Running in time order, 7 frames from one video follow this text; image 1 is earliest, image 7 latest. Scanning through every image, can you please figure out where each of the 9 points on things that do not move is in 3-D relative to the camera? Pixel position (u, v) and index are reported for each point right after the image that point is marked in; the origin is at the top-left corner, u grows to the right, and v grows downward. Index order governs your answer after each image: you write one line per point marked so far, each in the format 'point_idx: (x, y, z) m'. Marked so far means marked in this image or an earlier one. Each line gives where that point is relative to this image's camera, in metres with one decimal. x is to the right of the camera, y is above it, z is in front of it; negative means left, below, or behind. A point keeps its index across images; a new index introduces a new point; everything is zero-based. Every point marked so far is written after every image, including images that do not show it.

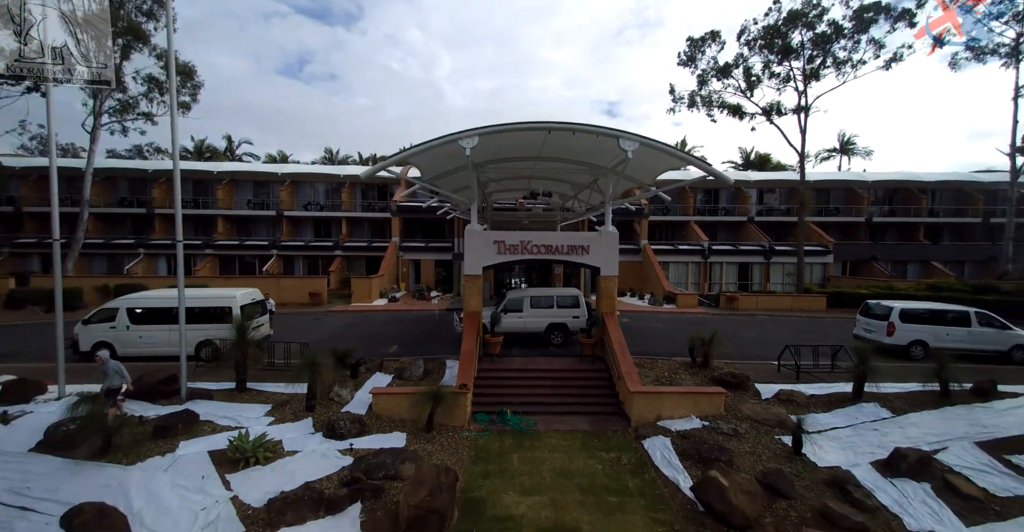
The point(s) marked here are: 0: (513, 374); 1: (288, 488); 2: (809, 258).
0: (0.0, -2.0, +7.8) m
1: (-2.5, -2.5, +4.7) m
2: (+13.2, +0.4, +18.5) m
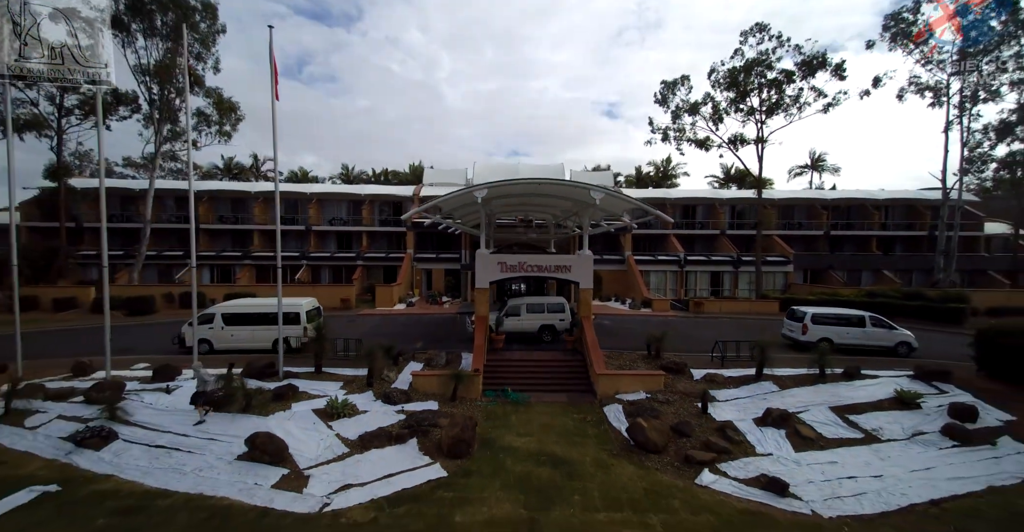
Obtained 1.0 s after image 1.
0: (0.0, -2.4, +10.5) m
1: (-2.5, -2.9, +7.4) m
2: (+13.2, 0.0, +21.2) m
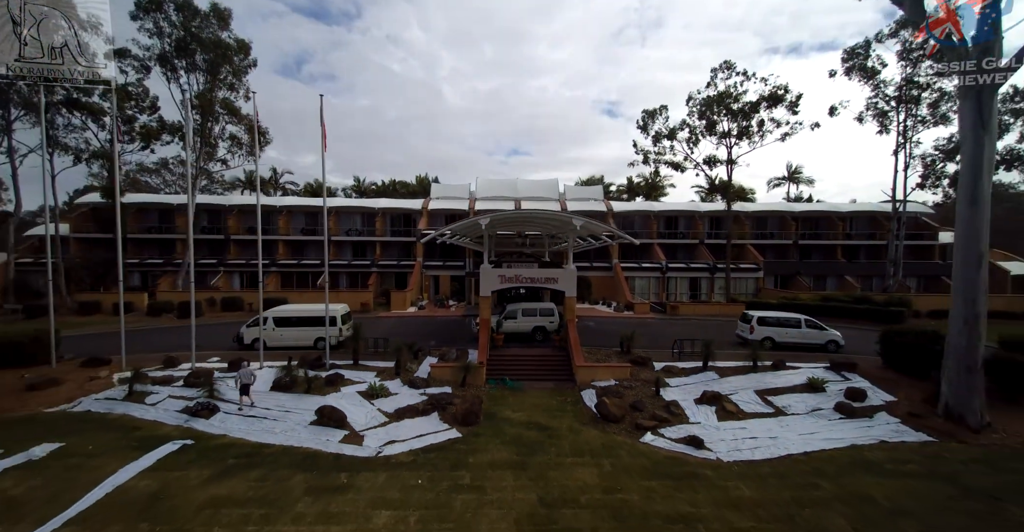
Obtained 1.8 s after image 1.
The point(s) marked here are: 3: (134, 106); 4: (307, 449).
0: (0.0, -2.8, +12.9) m
1: (-2.6, -3.3, +9.8) m
2: (+13.2, -0.4, +23.6) m
3: (-17.7, +7.6, +19.7) m
4: (-4.0, -3.6, +8.1) m
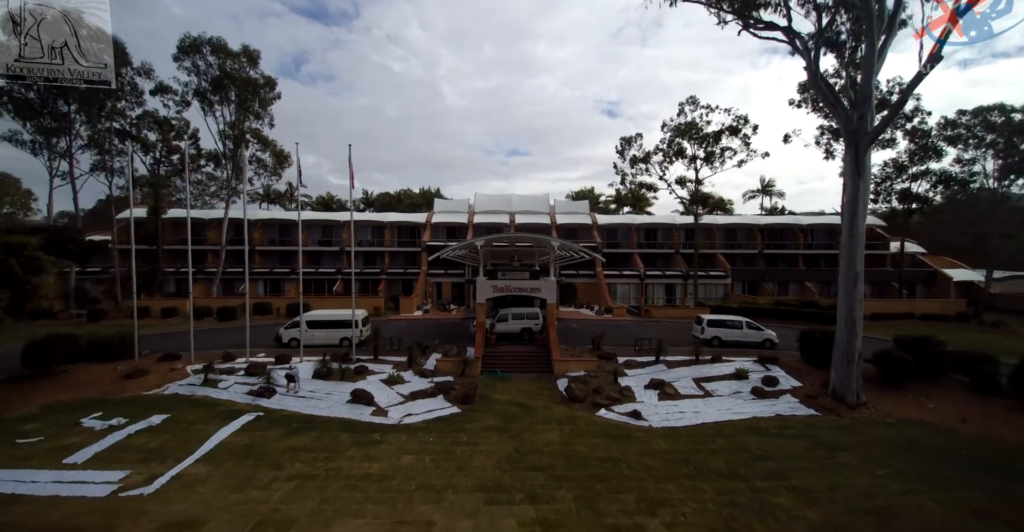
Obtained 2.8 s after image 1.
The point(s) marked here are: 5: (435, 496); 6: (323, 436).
0: (-0.4, -3.3, +15.8) m
1: (-3.0, -3.8, +12.7) m
2: (+12.8, -0.9, +26.5) m
3: (-18.1, +7.1, +22.6) m
4: (-4.3, -4.0, +11.0) m
5: (-1.4, -4.3, +7.8) m
6: (-4.5, -4.1, +10.0) m
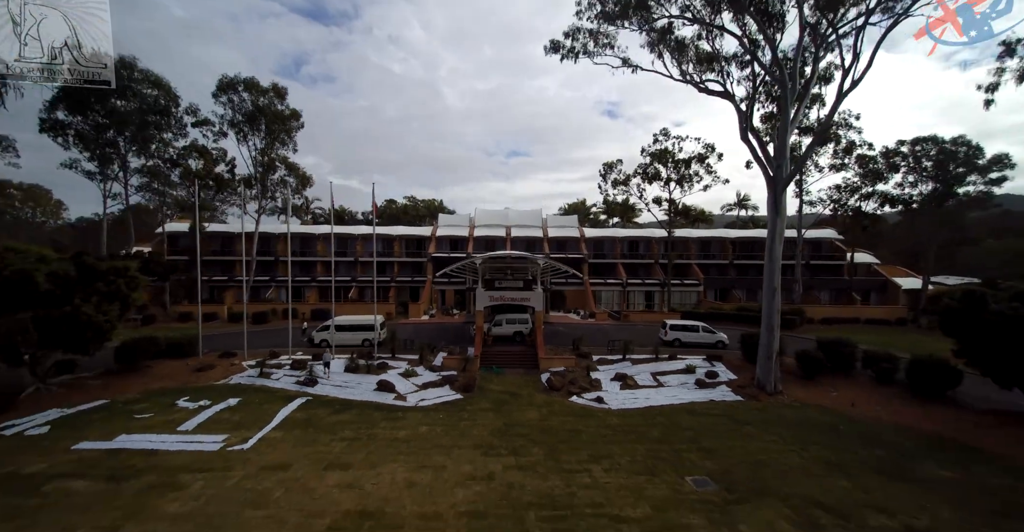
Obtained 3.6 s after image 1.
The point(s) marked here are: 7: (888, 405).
0: (-0.7, -4.0, +19.0) m
1: (-3.3, -4.4, +15.9) m
2: (+12.5, -1.6, +29.7) m
3: (-18.4, +6.4, +25.8) m
4: (-4.6, -4.7, +14.3) m
5: (-1.7, -4.9, +11.0) m
6: (-4.8, -4.7, +13.3) m
7: (+13.3, -4.9, +14.8) m
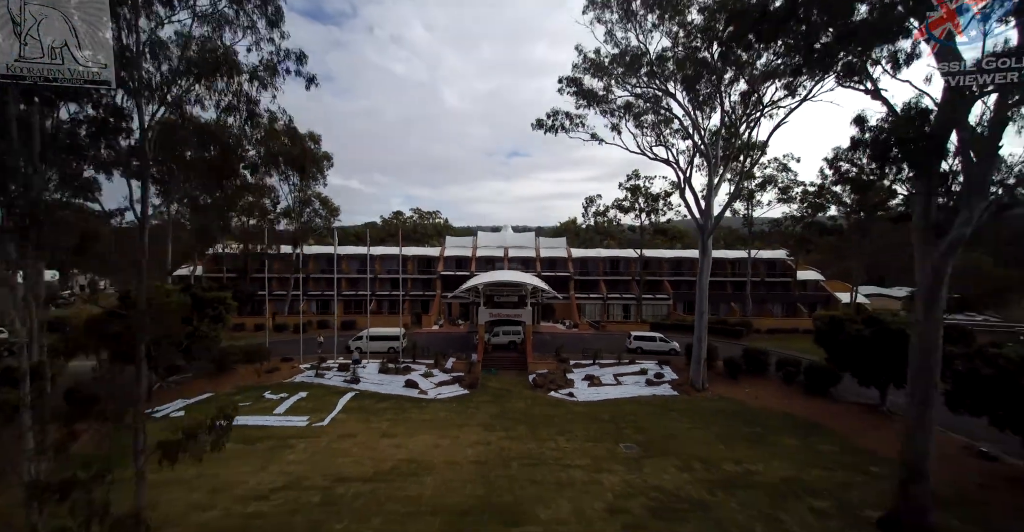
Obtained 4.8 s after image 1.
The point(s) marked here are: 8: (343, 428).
0: (-1.0, -5.3, +24.2) m
1: (-3.6, -5.8, +21.1) m
2: (+12.2, -3.0, +34.9) m
3: (-18.6, +5.0, +31.0) m
4: (-4.9, -6.0, +19.4) m
5: (-2.0, -6.3, +16.2) m
6: (-5.1, -6.1, +18.4) m
7: (+13.0, -6.3, +19.9) m
8: (-6.4, -6.2, +15.8) m
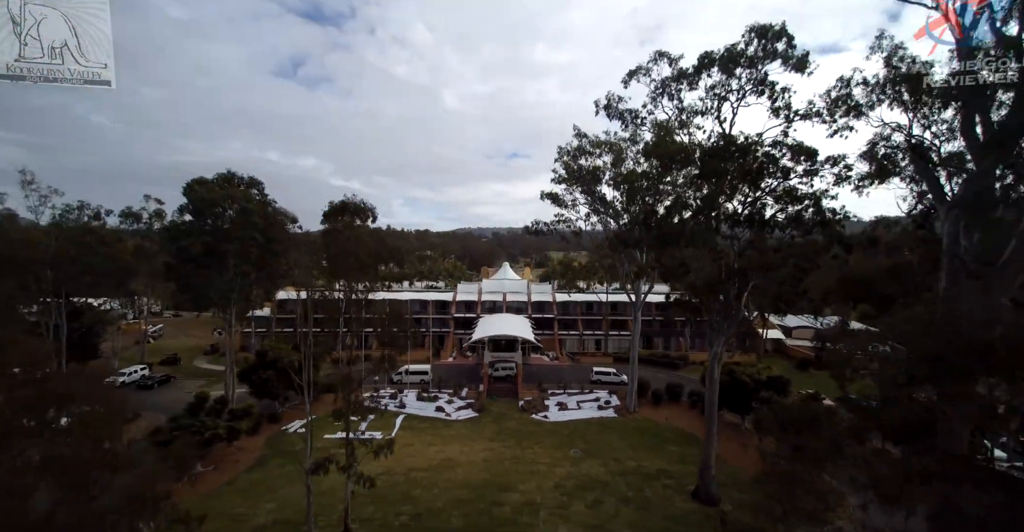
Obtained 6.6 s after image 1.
0: (-1.4, -10.1, +34.5) m
1: (-3.9, -10.6, +31.4) m
2: (+11.9, -7.8, +45.2) m
3: (-19.0, +0.3, +41.3) m
4: (-5.3, -10.8, +29.7) m
5: (-2.4, -11.1, +26.5) m
6: (-5.5, -10.8, +28.7) m
7: (+12.6, -11.1, +30.2) m
8: (-6.8, -10.9, +26.0) m
